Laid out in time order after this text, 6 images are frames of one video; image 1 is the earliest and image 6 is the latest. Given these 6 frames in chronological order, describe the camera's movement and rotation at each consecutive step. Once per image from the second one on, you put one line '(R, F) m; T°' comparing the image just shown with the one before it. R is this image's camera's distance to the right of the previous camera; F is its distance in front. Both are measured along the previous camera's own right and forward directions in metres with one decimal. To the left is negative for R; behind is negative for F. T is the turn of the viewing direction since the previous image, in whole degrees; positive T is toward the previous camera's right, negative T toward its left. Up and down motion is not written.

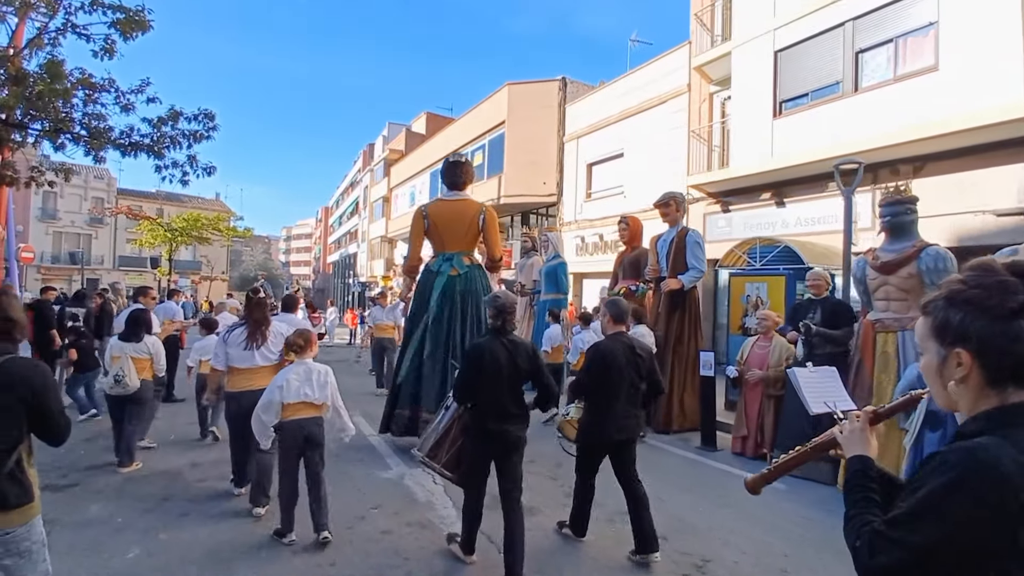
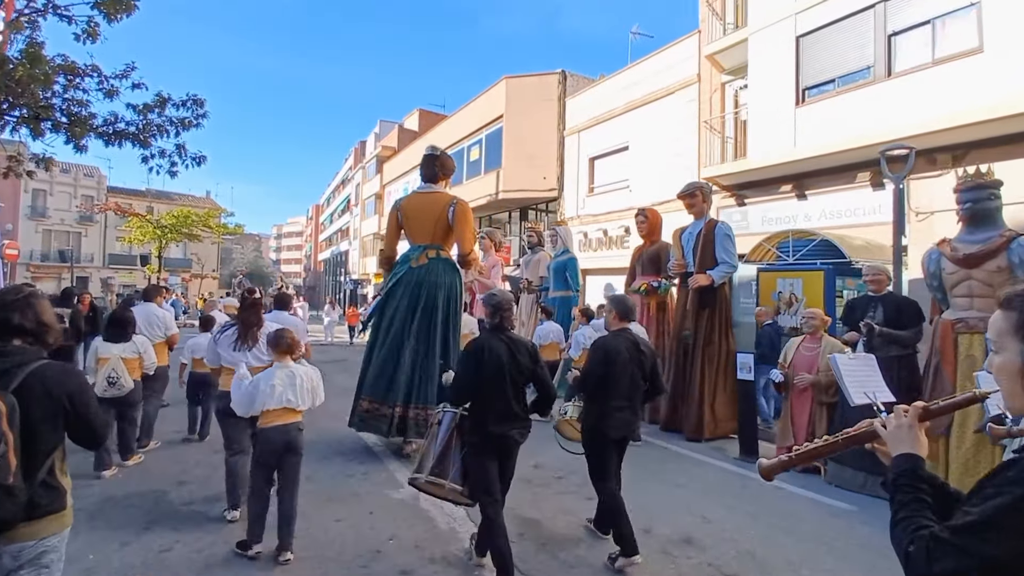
(-0.3, +0.6) m; +1°
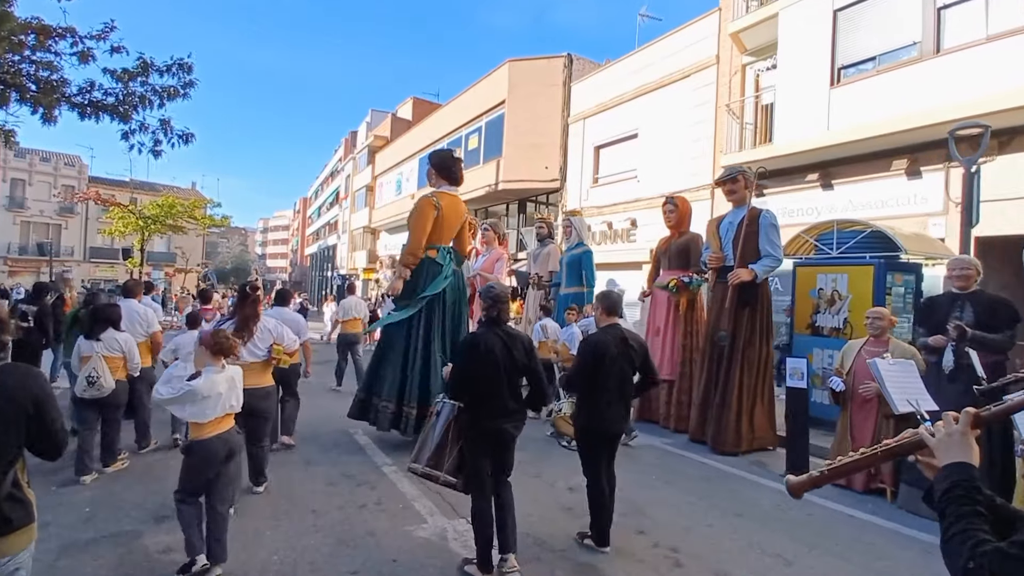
(-0.3, +0.6) m; +1°
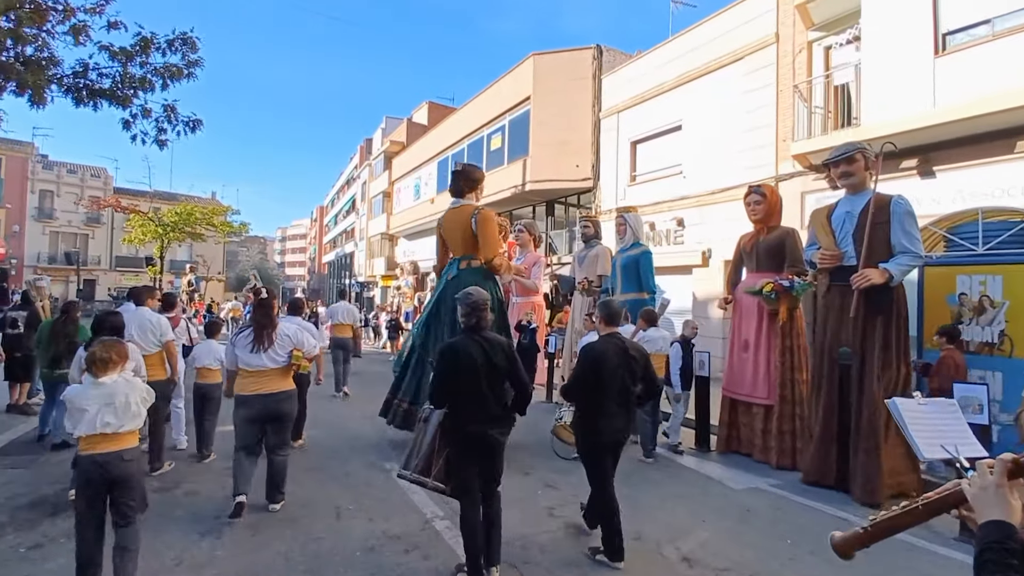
(-0.5, +1.1) m; -1°
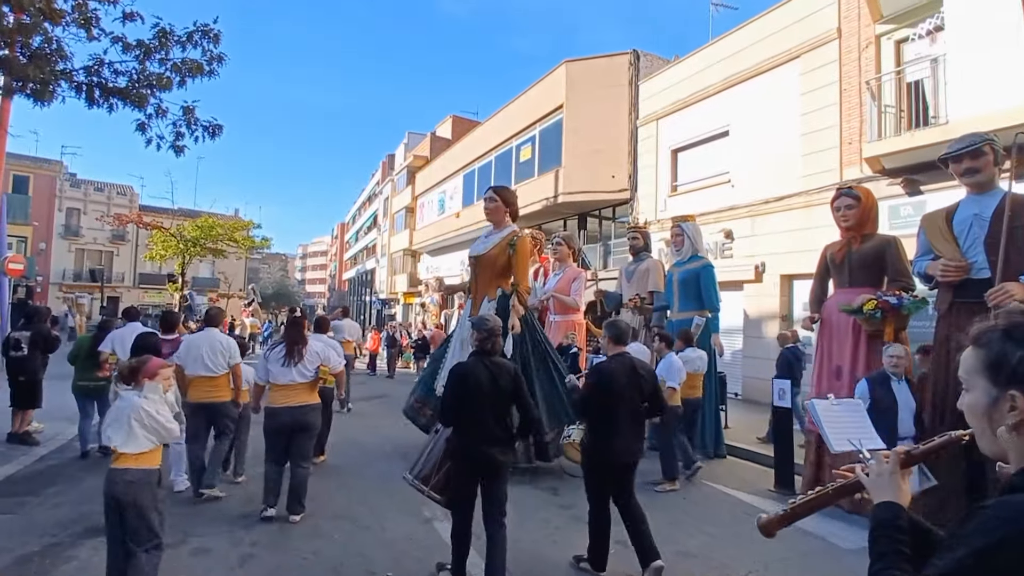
(-0.3, +0.7) m; -2°
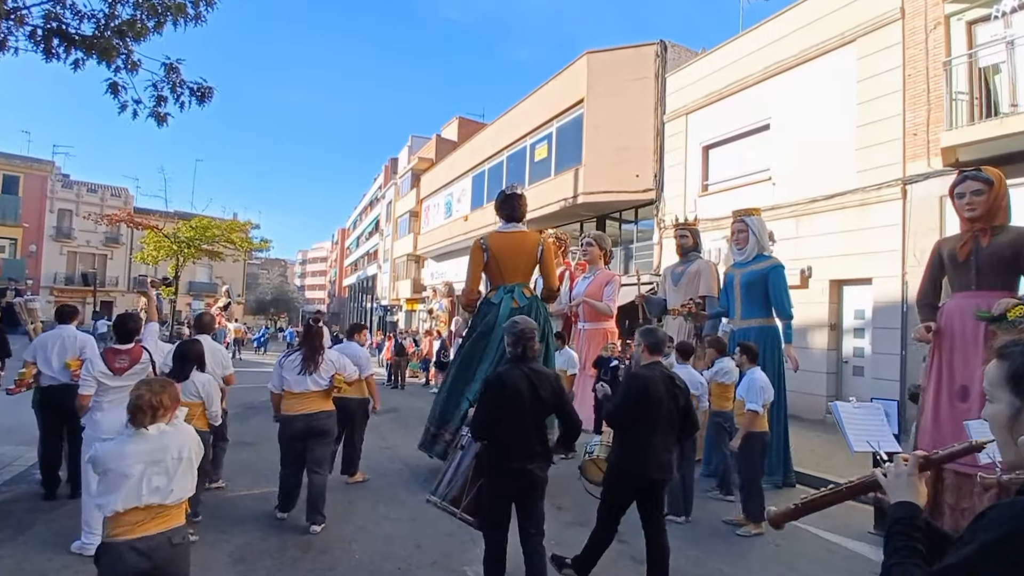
(-0.4, +0.9) m; 0°
